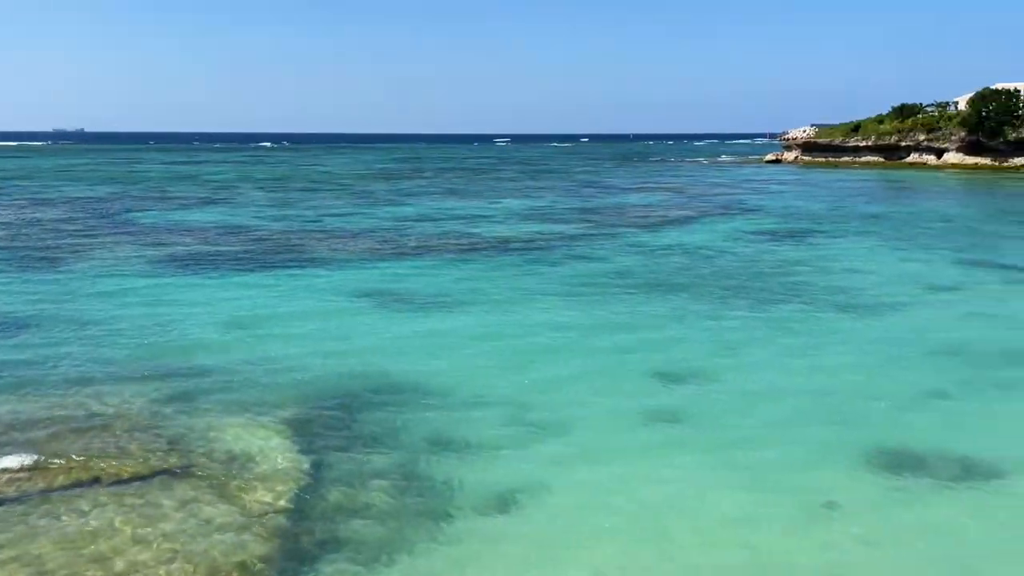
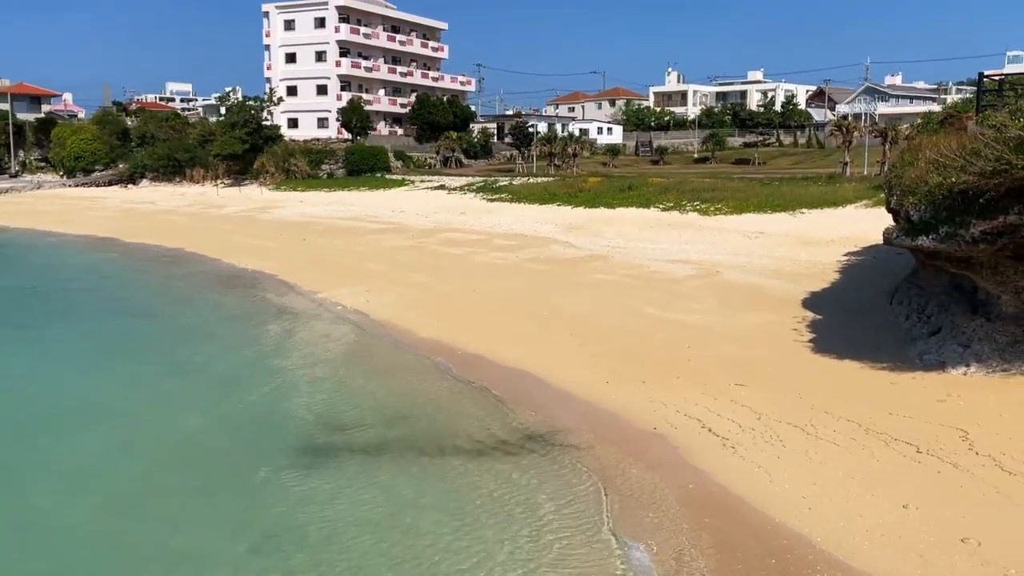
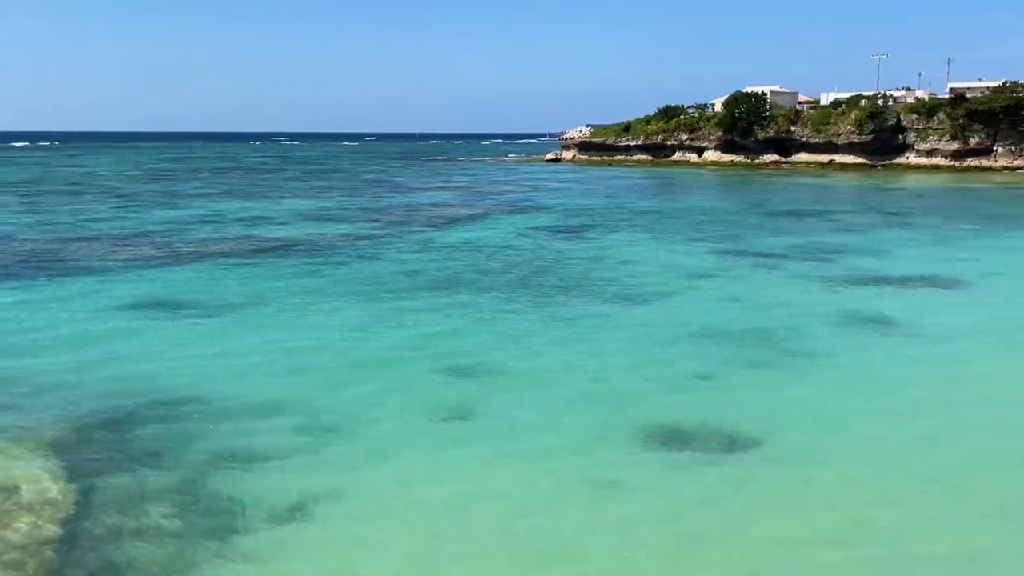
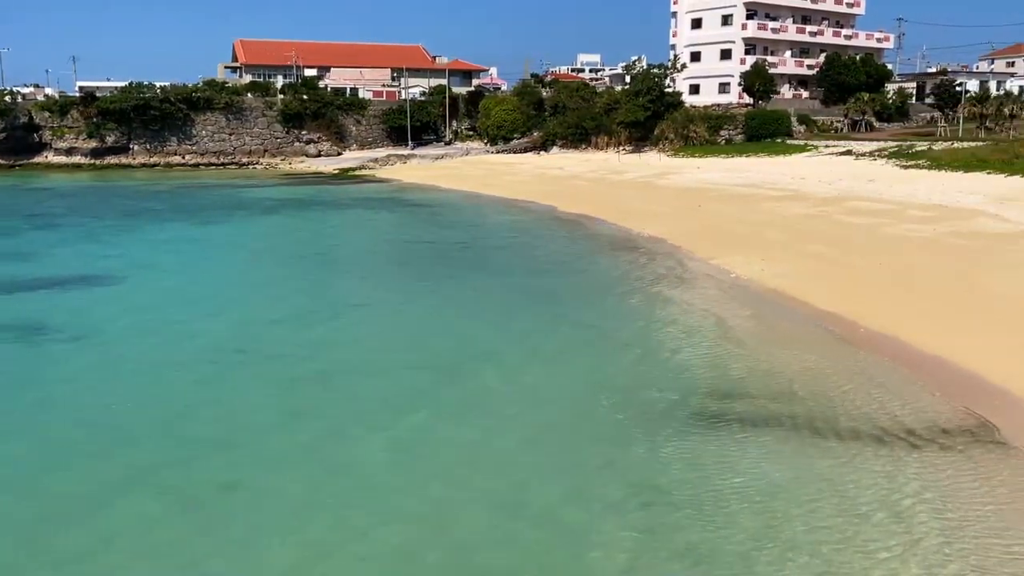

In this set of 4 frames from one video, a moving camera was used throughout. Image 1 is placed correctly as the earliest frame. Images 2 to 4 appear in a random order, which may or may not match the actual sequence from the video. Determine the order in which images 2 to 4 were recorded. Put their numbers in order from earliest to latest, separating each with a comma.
3, 4, 2
